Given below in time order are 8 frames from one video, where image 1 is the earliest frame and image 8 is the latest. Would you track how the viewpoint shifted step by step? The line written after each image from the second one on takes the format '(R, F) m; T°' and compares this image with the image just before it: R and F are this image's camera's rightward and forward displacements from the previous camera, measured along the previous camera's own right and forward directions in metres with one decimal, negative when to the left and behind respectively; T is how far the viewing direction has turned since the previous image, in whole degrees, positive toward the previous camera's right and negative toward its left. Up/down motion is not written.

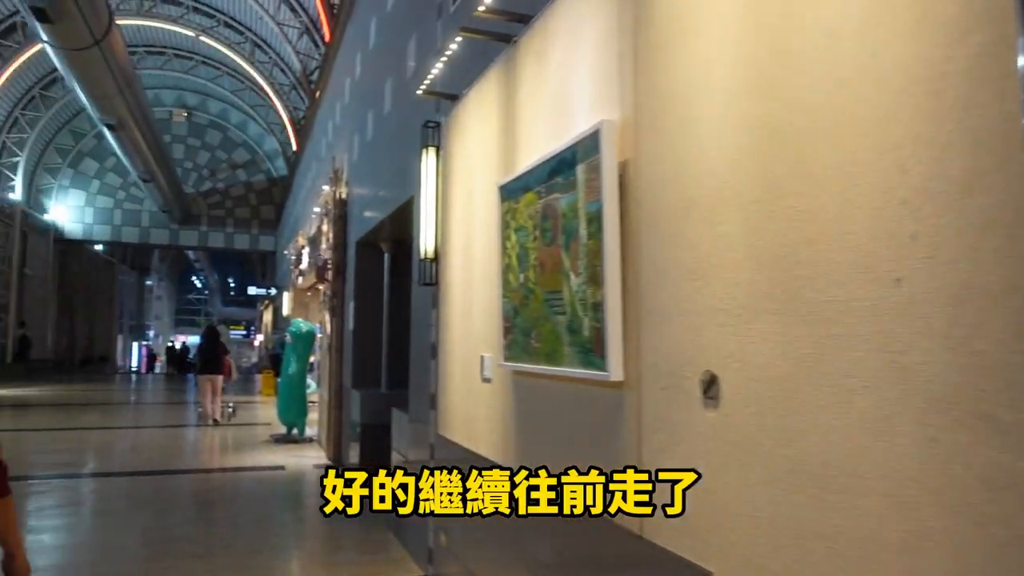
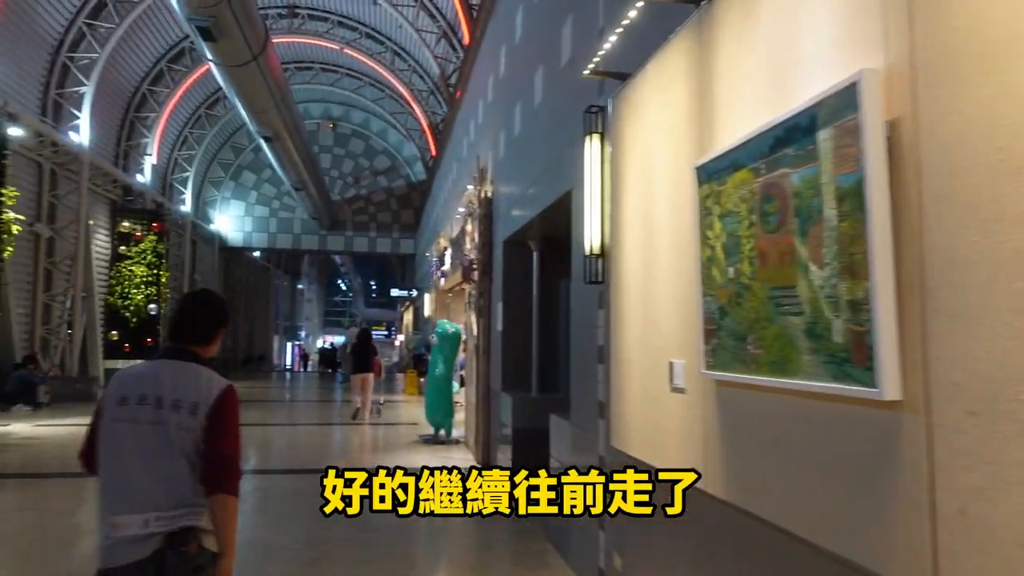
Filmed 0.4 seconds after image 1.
(-0.3, +0.3) m; -10°
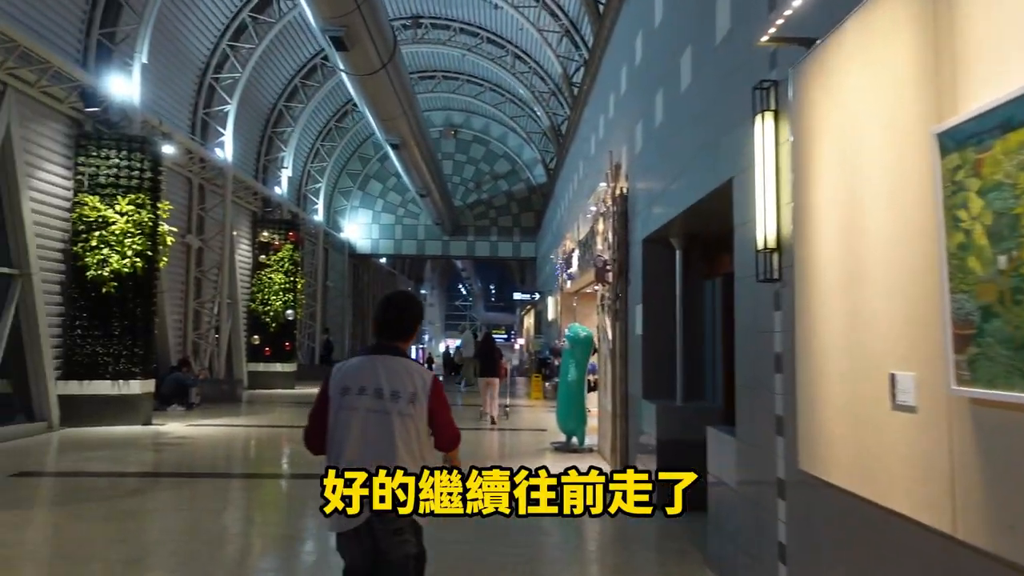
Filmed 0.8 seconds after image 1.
(-0.2, +0.3) m; -9°
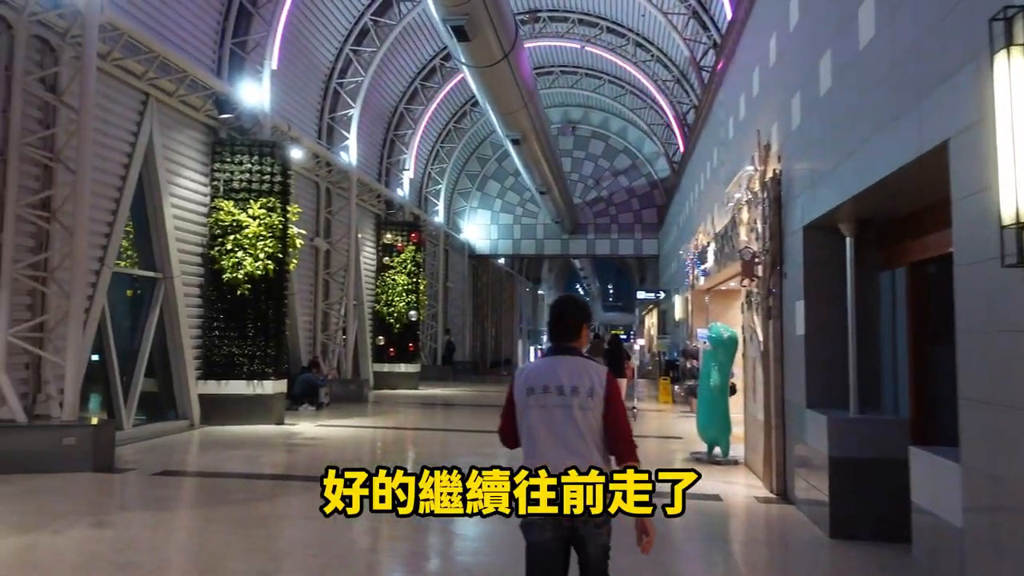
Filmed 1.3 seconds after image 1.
(-0.2, +0.6) m; -9°
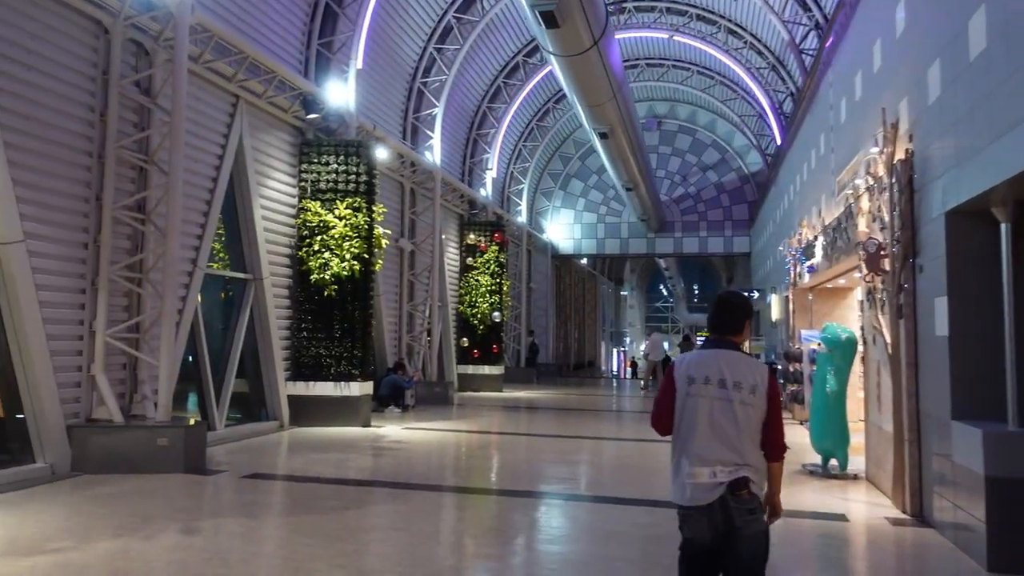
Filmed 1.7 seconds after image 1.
(-0.2, +0.5) m; -6°
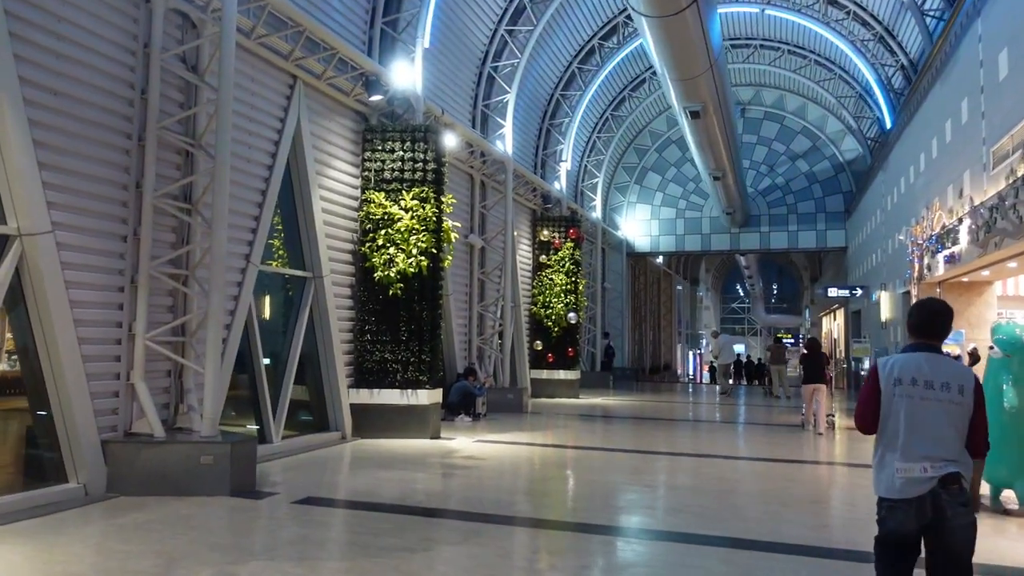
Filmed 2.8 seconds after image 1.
(-0.3, +1.3) m; -5°
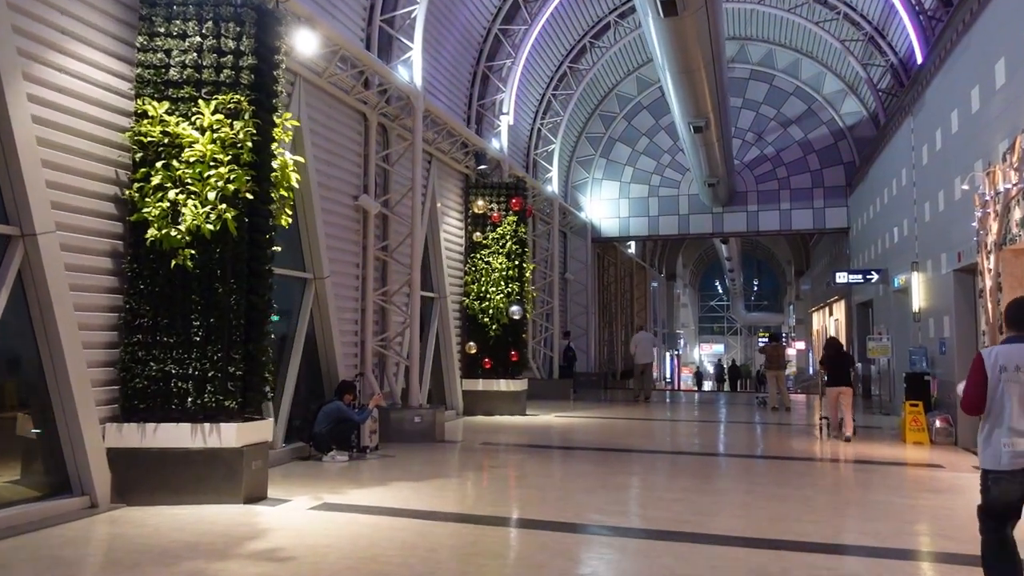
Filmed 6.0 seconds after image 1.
(+1.0, +4.1) m; +2°
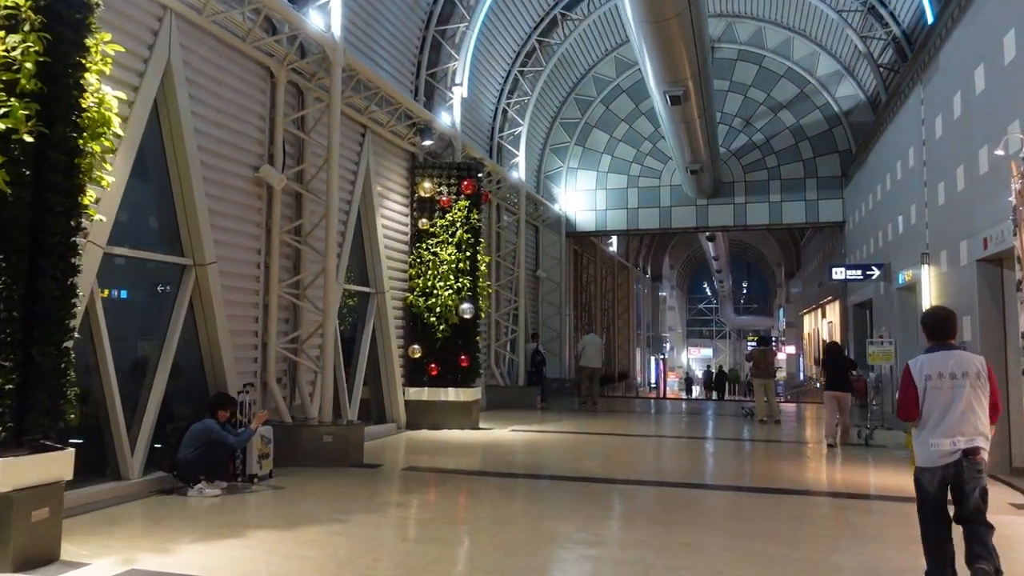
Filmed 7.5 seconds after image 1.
(+0.7, +1.9) m; +1°
